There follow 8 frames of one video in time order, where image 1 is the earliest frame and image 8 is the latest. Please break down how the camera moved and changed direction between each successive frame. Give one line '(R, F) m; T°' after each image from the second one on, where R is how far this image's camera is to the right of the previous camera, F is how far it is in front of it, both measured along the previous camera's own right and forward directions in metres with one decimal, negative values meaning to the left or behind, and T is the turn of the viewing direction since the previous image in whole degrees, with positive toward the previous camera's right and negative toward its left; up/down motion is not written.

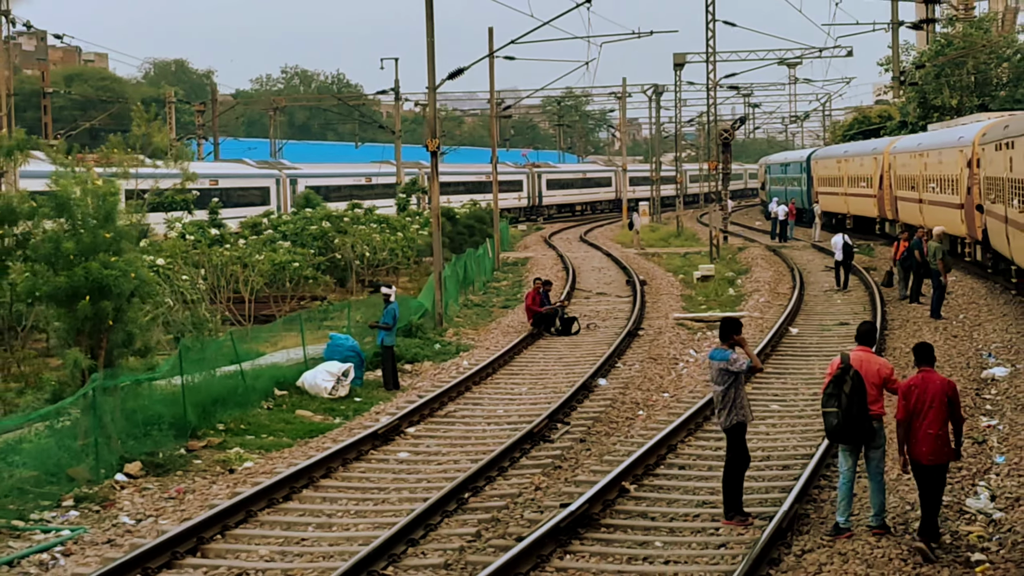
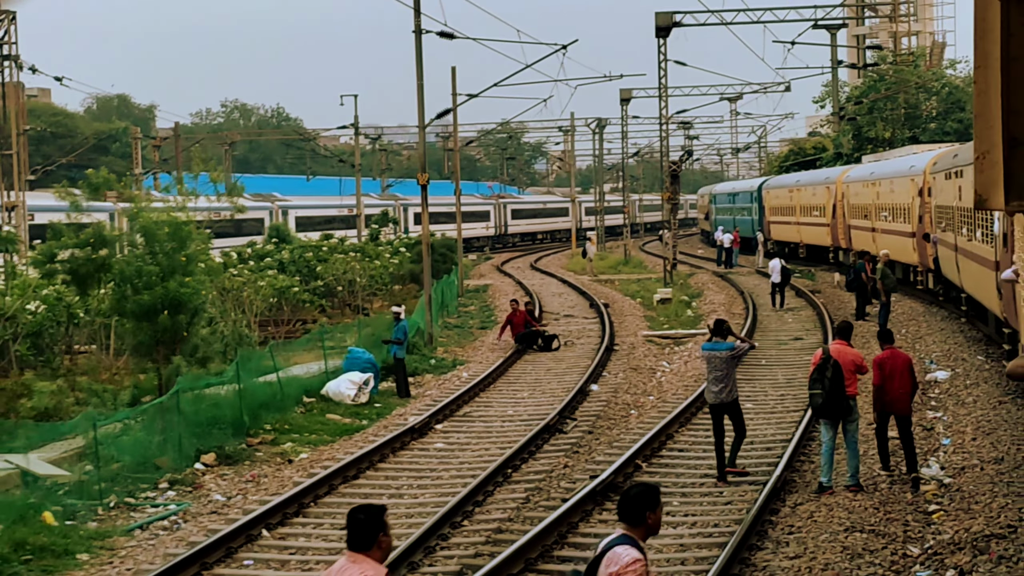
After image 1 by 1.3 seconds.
(-0.8, -2.3) m; +2°
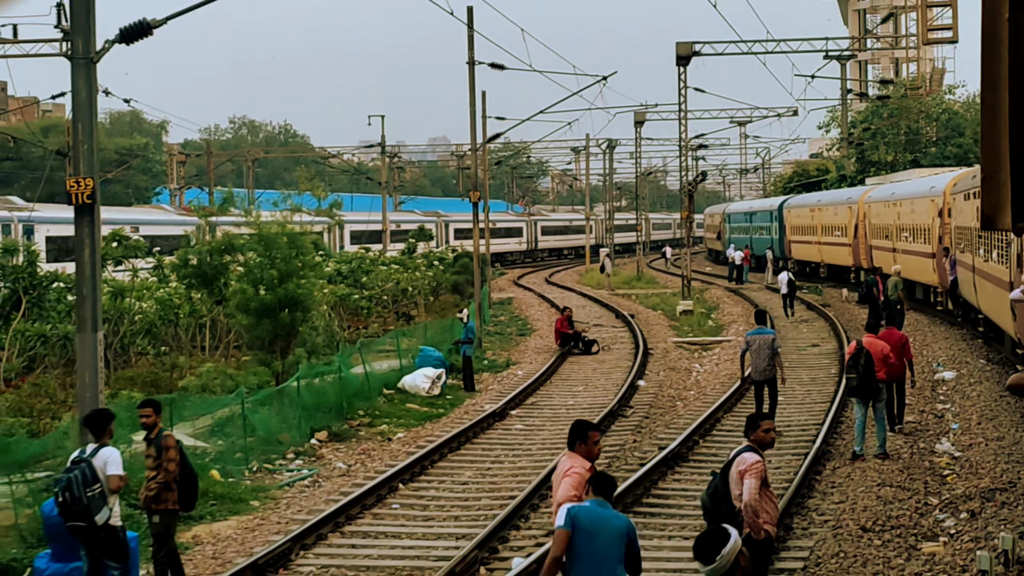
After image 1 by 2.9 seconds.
(-0.7, -2.6) m; 0°
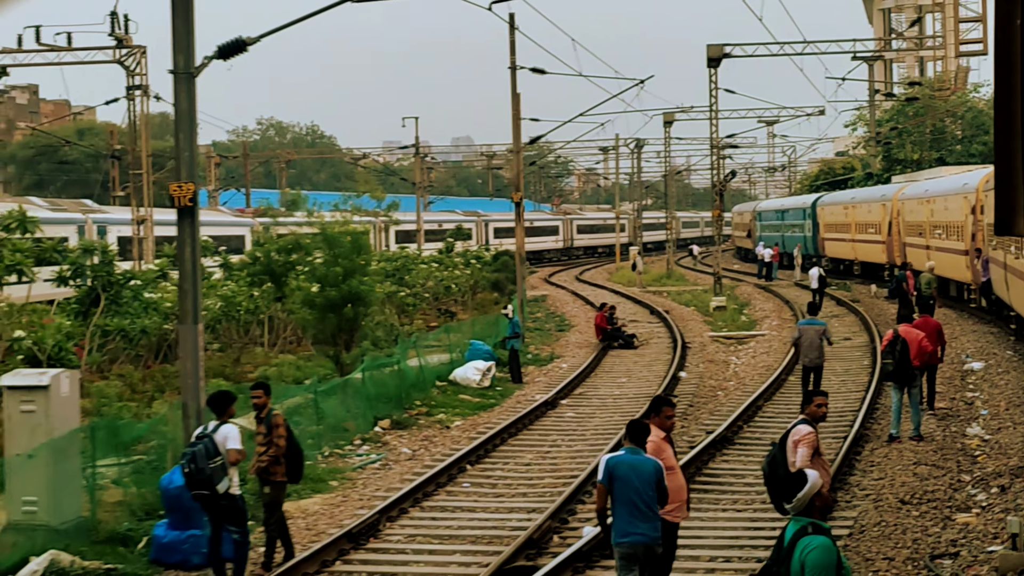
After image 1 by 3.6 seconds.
(-0.3, -1.0) m; -1°
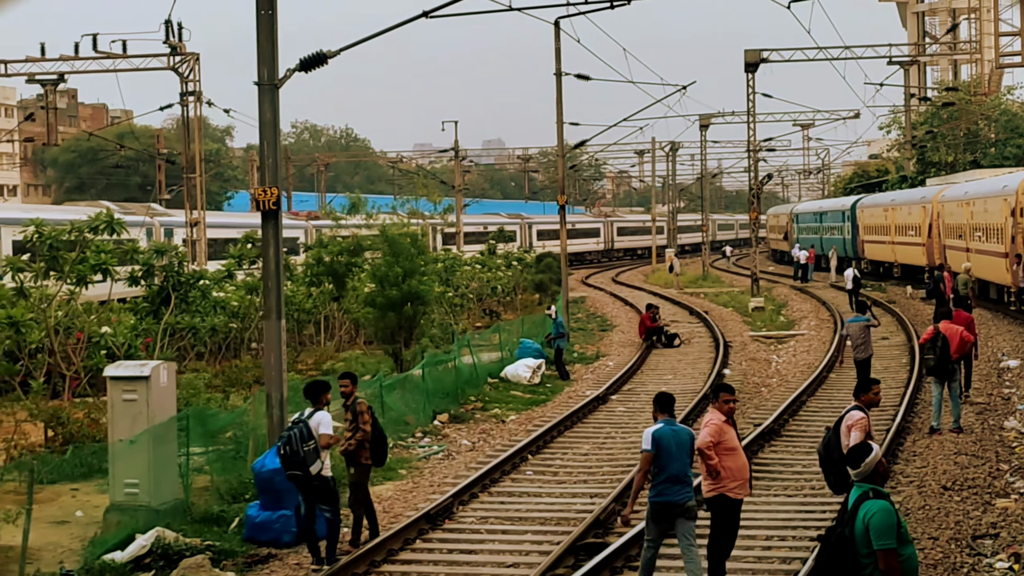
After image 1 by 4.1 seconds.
(-0.2, -0.8) m; -1°
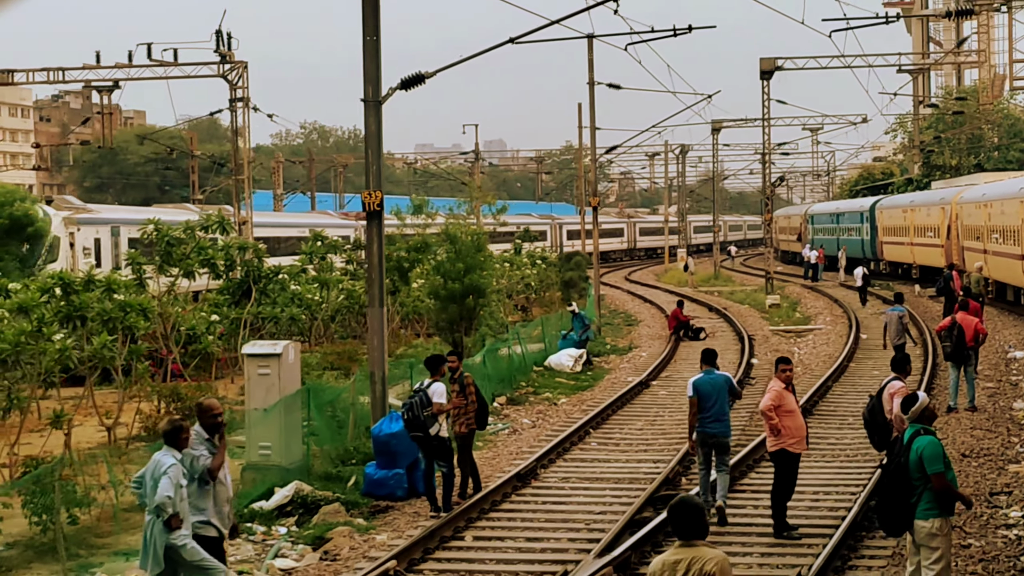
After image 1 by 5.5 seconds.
(-0.6, -1.9) m; 0°
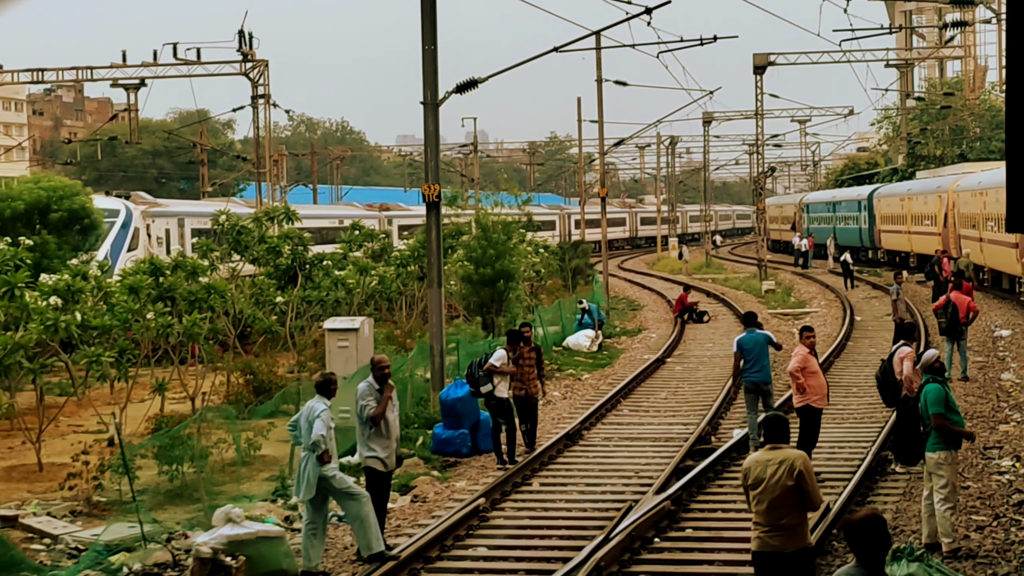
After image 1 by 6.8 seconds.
(-0.6, -1.9) m; +1°
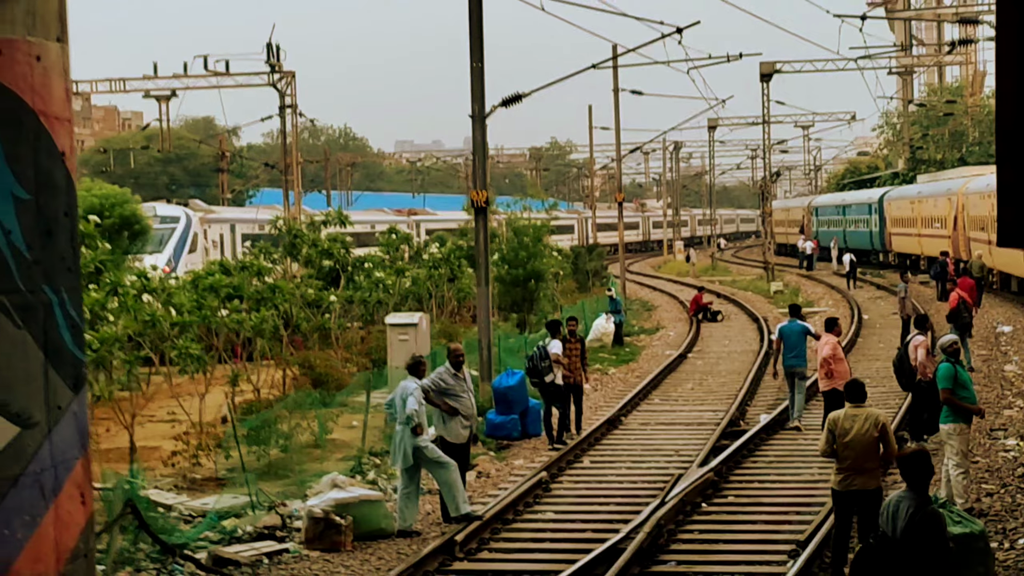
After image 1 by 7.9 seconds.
(-0.5, -1.5) m; 0°
